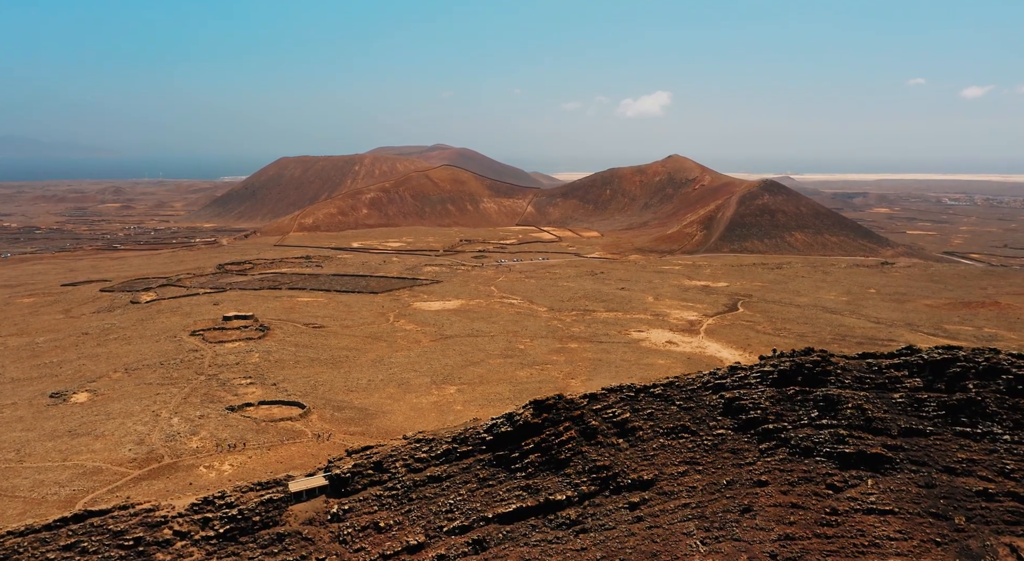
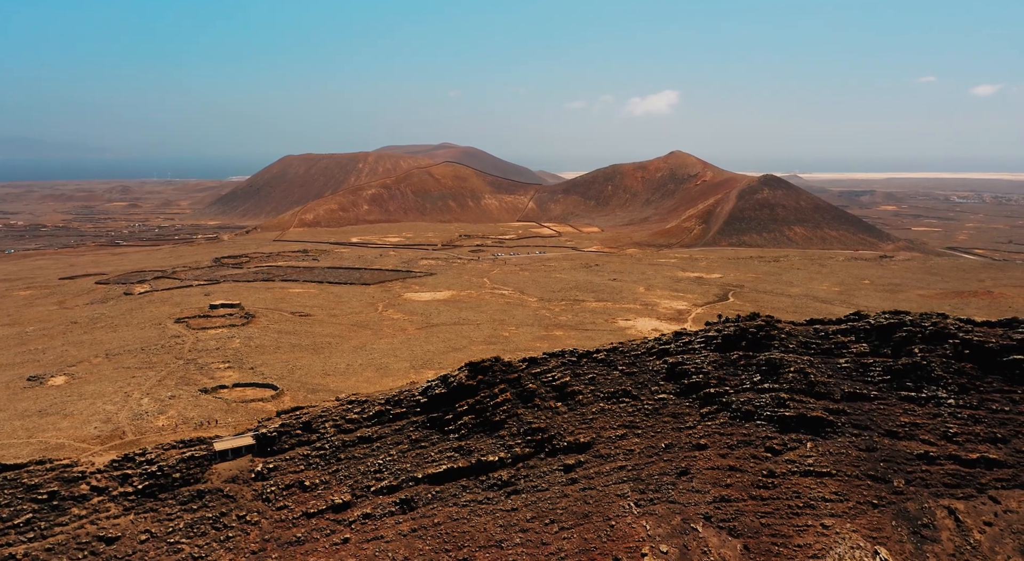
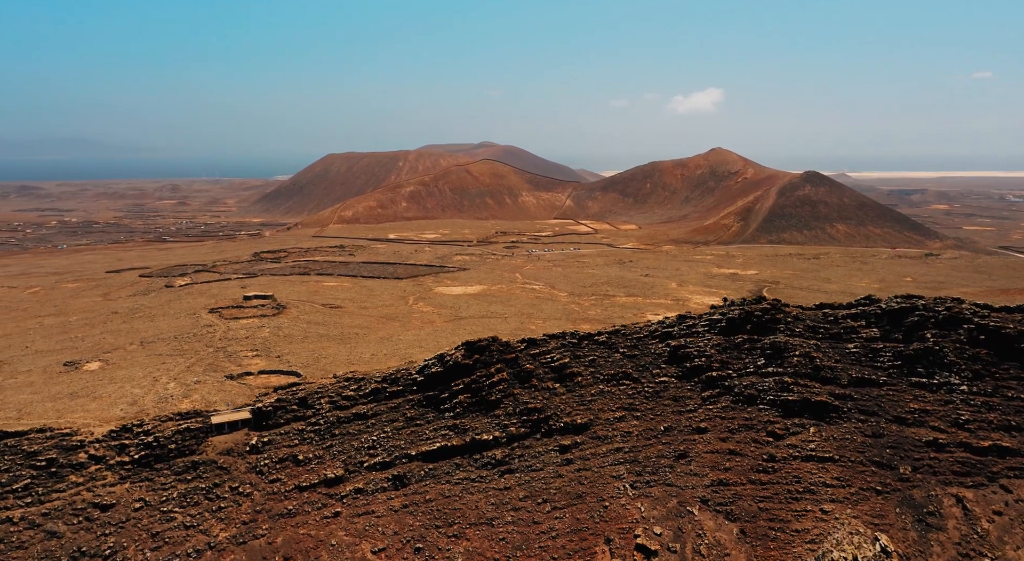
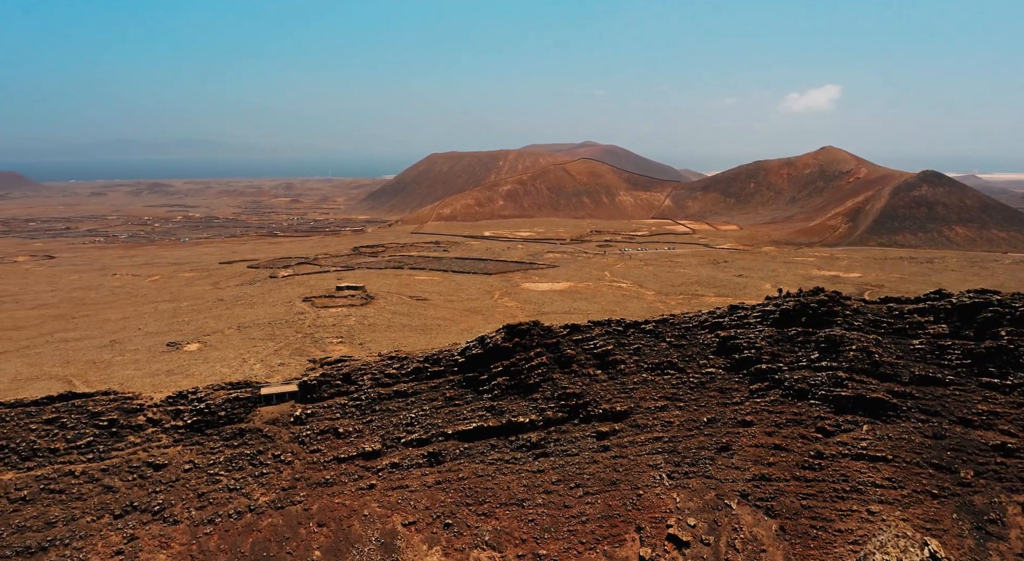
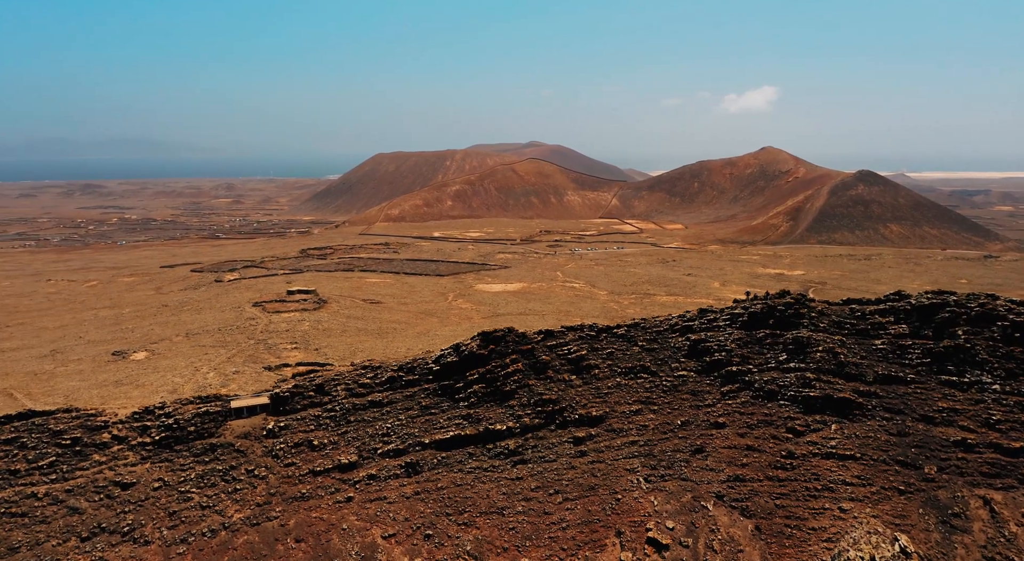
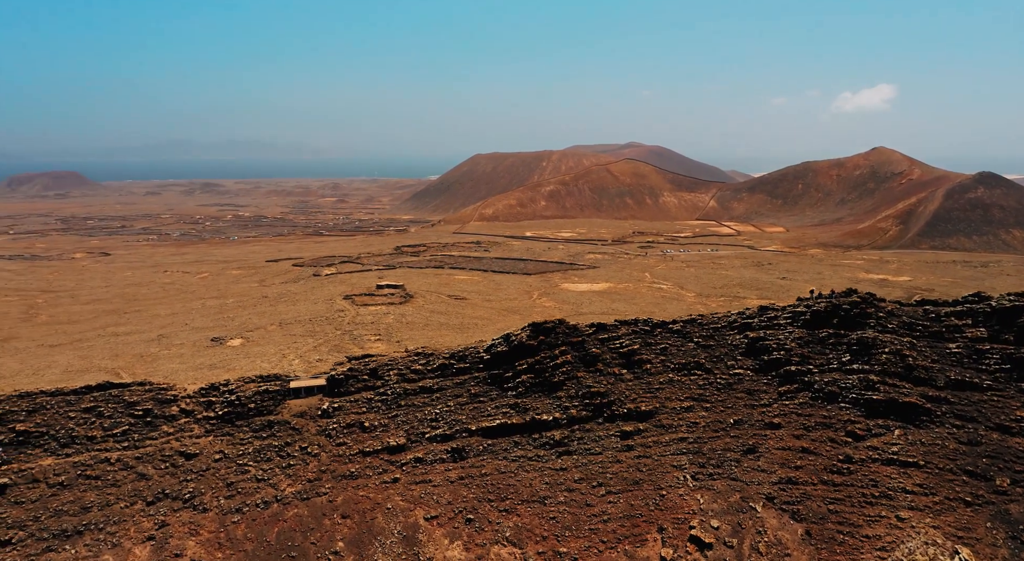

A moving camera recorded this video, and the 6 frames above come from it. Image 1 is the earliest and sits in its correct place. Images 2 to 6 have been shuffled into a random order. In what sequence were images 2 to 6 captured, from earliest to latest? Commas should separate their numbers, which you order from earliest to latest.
2, 3, 5, 4, 6
